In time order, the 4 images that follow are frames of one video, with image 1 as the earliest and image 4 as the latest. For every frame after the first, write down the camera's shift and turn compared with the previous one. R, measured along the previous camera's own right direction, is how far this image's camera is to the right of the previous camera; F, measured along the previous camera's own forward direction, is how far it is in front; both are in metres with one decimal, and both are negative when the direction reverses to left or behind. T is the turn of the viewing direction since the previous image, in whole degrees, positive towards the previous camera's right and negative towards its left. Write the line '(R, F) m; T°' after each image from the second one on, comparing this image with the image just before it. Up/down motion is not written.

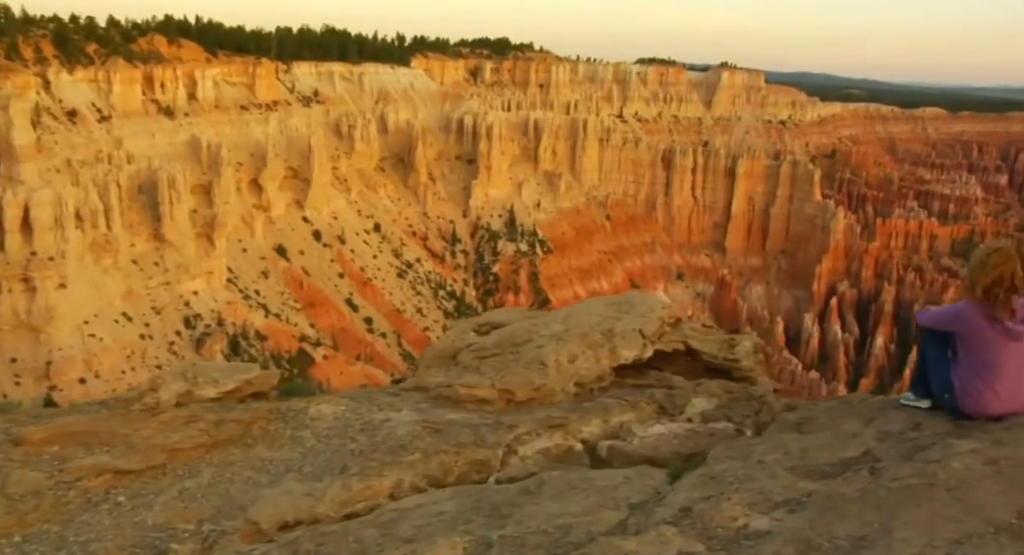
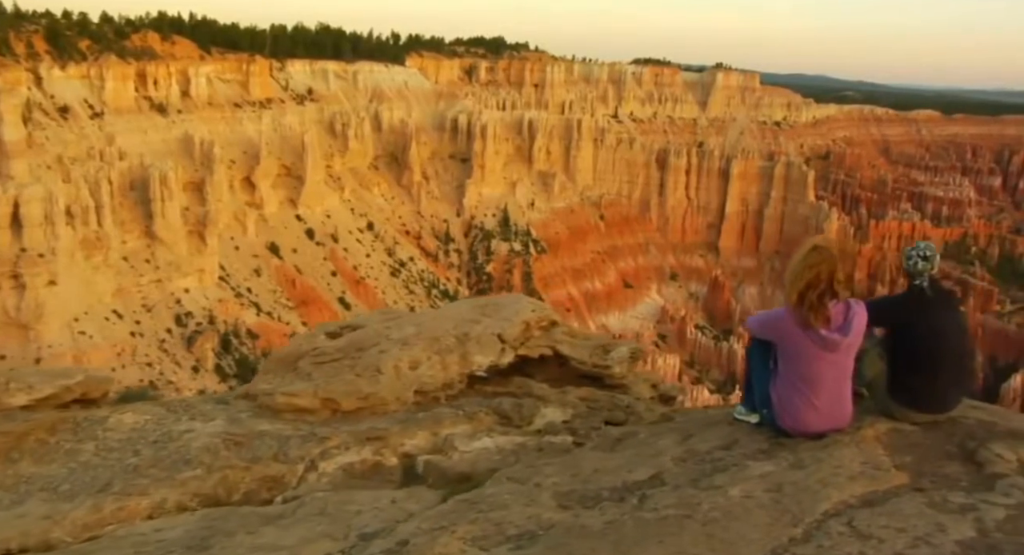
(+1.3, +0.5) m; 0°
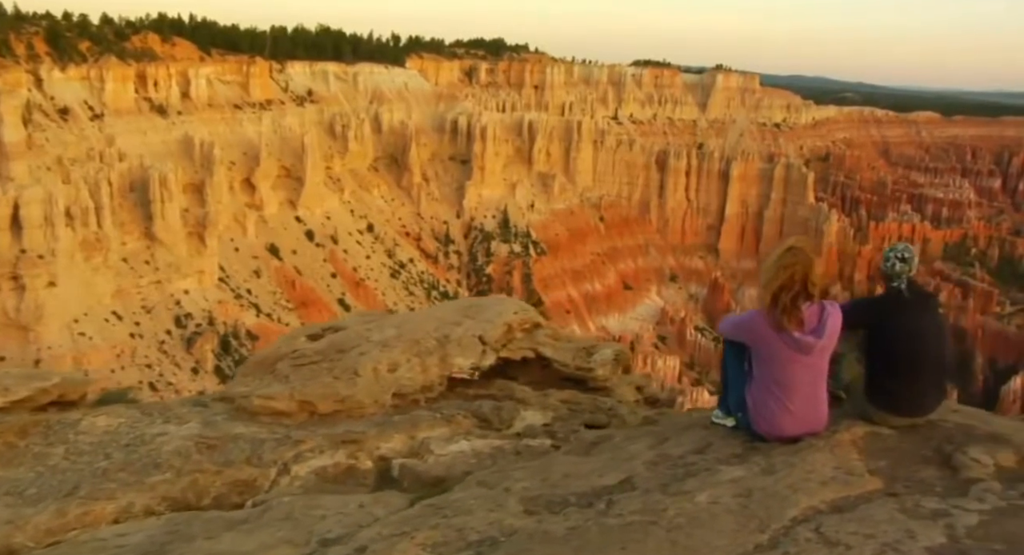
(+0.2, +0.1) m; 0°
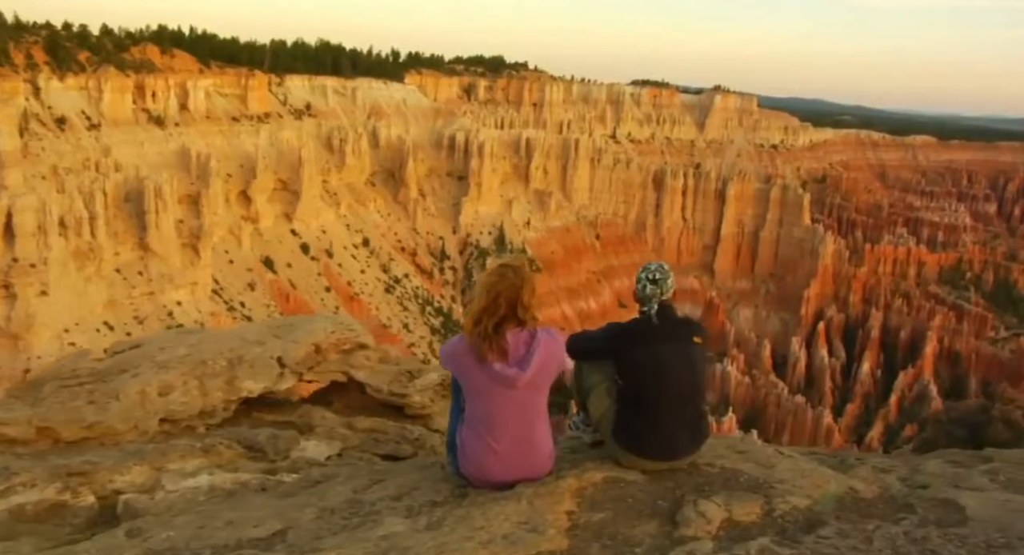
(+1.6, +0.6) m; 0°
